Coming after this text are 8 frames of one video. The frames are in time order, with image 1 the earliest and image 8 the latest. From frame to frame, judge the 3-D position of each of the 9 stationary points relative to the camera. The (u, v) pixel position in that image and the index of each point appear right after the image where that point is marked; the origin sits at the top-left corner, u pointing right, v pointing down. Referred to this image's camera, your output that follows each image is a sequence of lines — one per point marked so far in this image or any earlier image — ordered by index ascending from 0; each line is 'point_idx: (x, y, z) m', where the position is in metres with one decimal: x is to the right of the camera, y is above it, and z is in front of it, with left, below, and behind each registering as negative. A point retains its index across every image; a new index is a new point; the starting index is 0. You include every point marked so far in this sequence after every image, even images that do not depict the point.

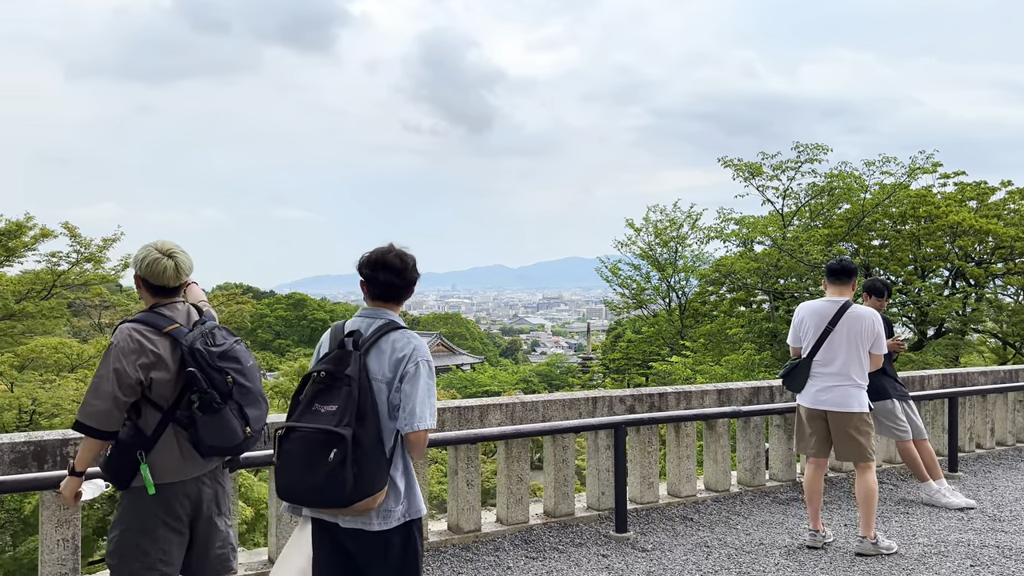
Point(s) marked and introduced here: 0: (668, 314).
0: (+3.9, -0.7, +19.3) m
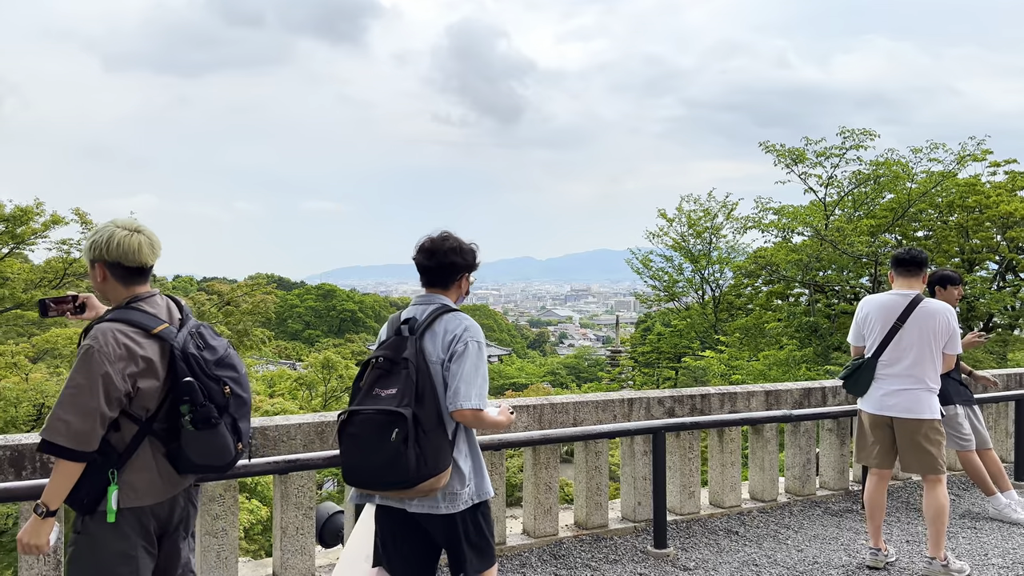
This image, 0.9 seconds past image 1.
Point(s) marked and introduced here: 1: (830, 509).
0: (+4.6, -0.5, +18.8) m
1: (+2.0, -1.4, +4.9) m
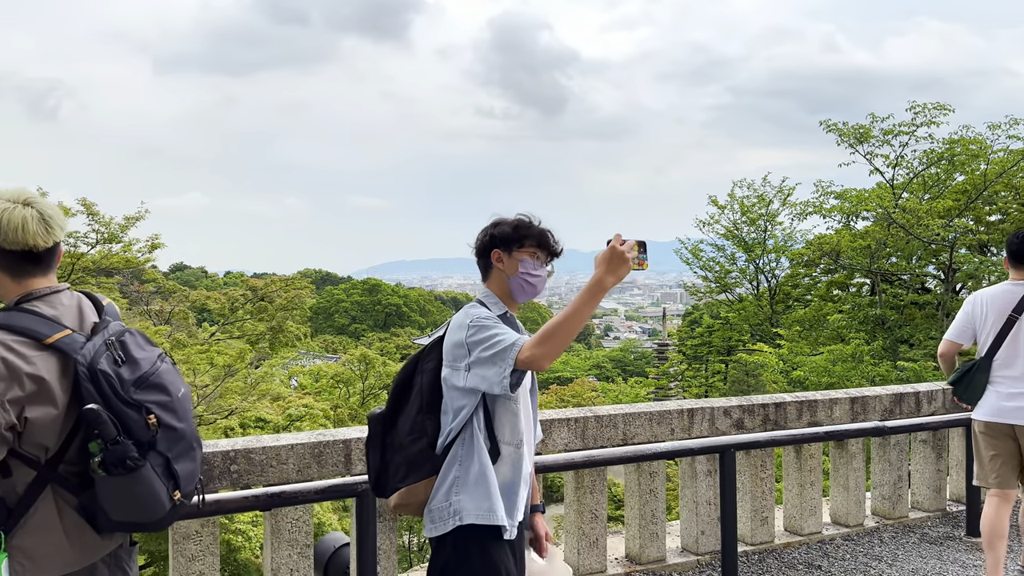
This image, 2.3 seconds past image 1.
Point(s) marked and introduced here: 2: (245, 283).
0: (+5.6, -0.3, +17.9) m
1: (+2.2, -1.3, +4.2) m
2: (-4.6, +0.1, +13.4) m
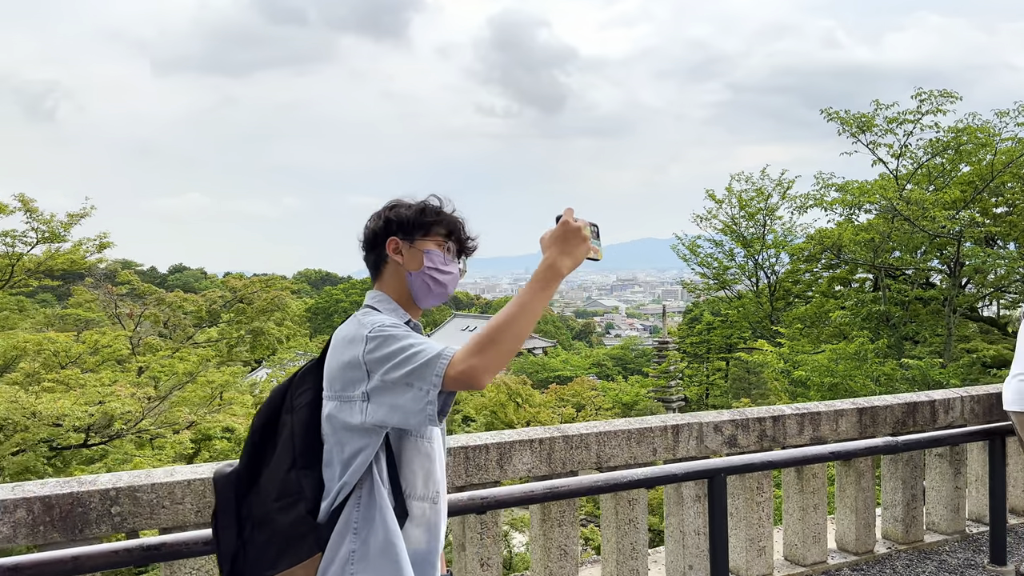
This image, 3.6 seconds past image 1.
0: (+5.4, -0.2, +17.4) m
1: (+2.1, -1.3, +3.7) m
2: (-4.8, +0.1, +12.9) m
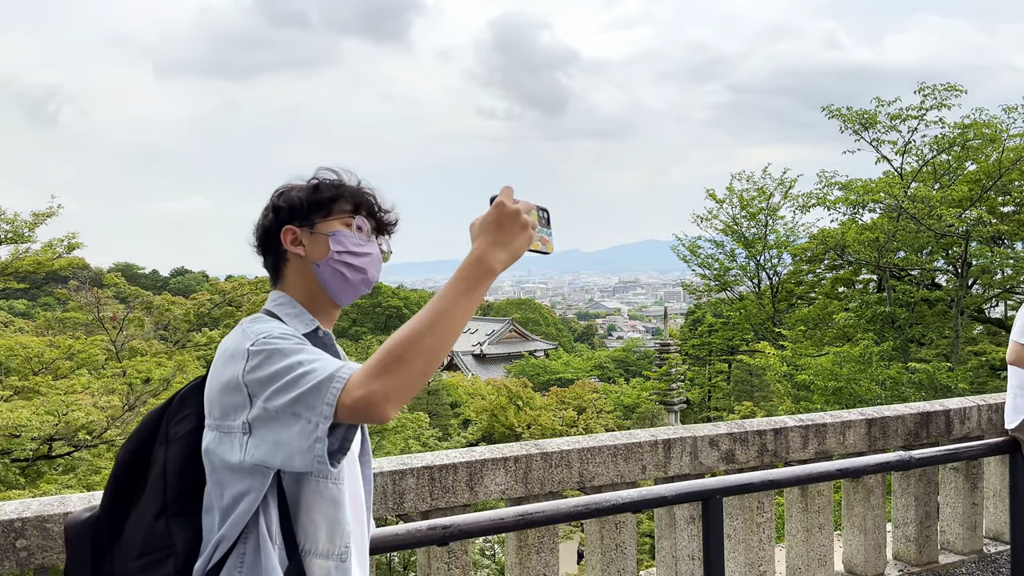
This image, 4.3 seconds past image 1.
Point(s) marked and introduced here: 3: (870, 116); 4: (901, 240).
0: (+5.4, -0.2, +17.1) m
1: (+2.0, -1.3, +3.4) m
2: (-4.9, 0.0, +12.6) m
3: (+5.0, +2.4, +10.9) m
4: (+5.8, +0.7, +11.7) m
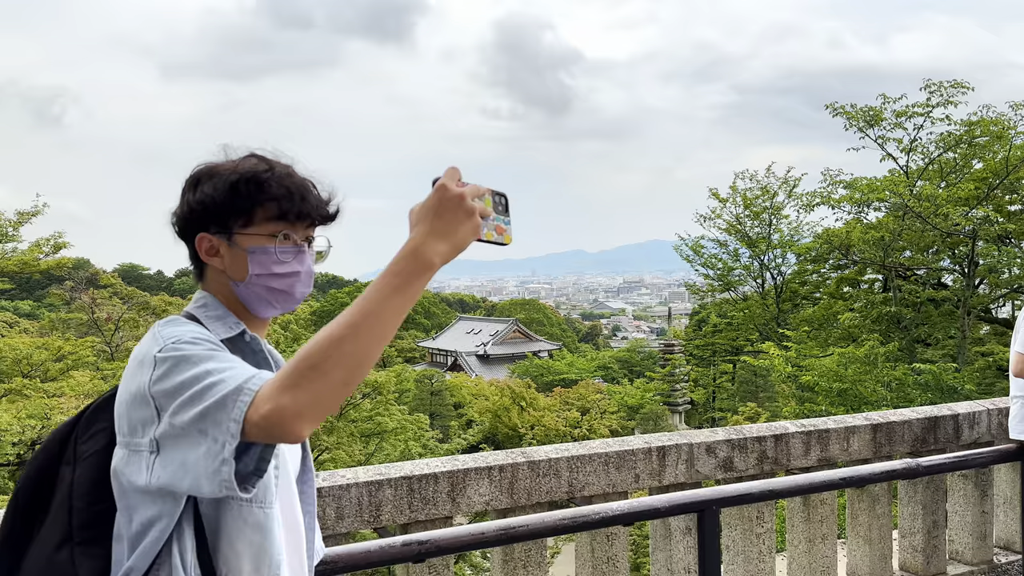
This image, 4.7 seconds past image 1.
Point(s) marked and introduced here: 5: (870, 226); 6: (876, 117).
0: (+5.4, -0.2, +16.9) m
1: (+1.9, -1.3, +3.2) m
2: (-4.8, 0.0, +12.5) m
3: (+5.0, +2.4, +10.8) m
4: (+5.8, +0.7, +11.5) m
5: (+5.6, +1.0, +12.1) m
6: (+5.0, +2.4, +10.7) m
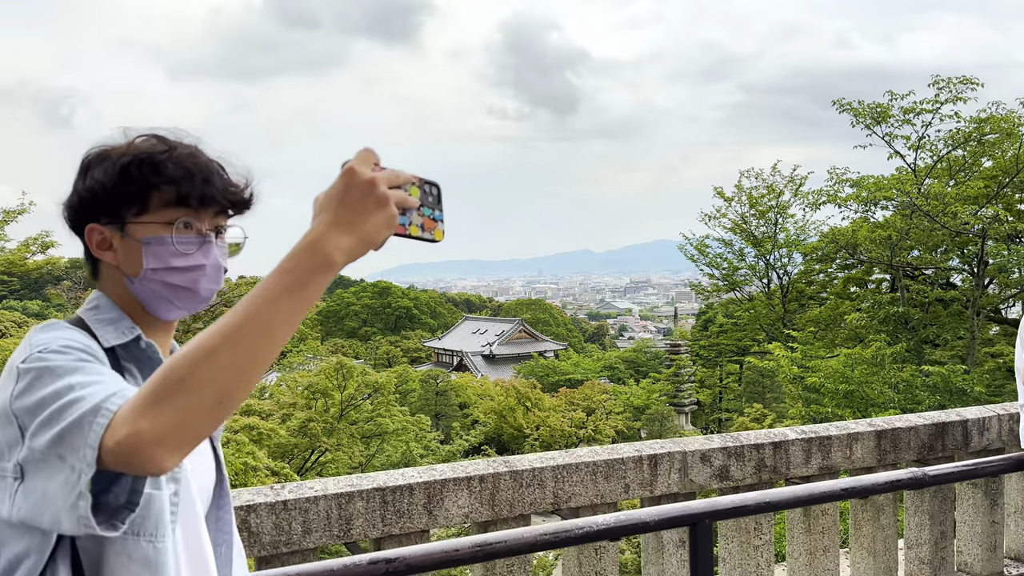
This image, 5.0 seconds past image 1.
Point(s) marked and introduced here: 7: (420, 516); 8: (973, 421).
0: (+5.5, -0.2, +16.7) m
1: (+1.9, -1.3, +3.1) m
2: (-4.8, 0.0, +12.4) m
3: (+5.0, +2.4, +10.6) m
4: (+5.9, +0.7, +11.3) m
5: (+5.6, +1.0, +11.9) m
6: (+5.0, +2.4, +10.6) m
7: (-0.3, -0.6, +2.2) m
8: (+1.9, -0.6, +3.3) m
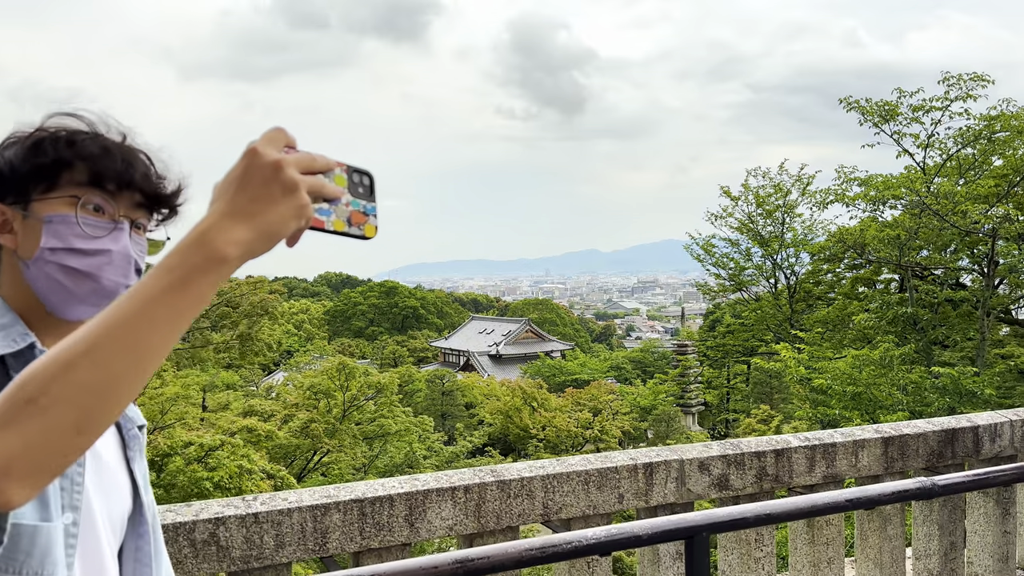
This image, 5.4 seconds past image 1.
0: (+5.6, -0.2, +16.6) m
1: (+1.8, -1.3, +3.0) m
2: (-4.8, 0.0, +12.4) m
3: (+5.1, +2.4, +10.4) m
4: (+5.9, +0.7, +11.1) m
5: (+5.6, +1.0, +11.8) m
6: (+5.1, +2.4, +10.4) m
7: (-0.3, -0.6, +2.1) m
8: (+1.9, -0.6, +3.2) m
